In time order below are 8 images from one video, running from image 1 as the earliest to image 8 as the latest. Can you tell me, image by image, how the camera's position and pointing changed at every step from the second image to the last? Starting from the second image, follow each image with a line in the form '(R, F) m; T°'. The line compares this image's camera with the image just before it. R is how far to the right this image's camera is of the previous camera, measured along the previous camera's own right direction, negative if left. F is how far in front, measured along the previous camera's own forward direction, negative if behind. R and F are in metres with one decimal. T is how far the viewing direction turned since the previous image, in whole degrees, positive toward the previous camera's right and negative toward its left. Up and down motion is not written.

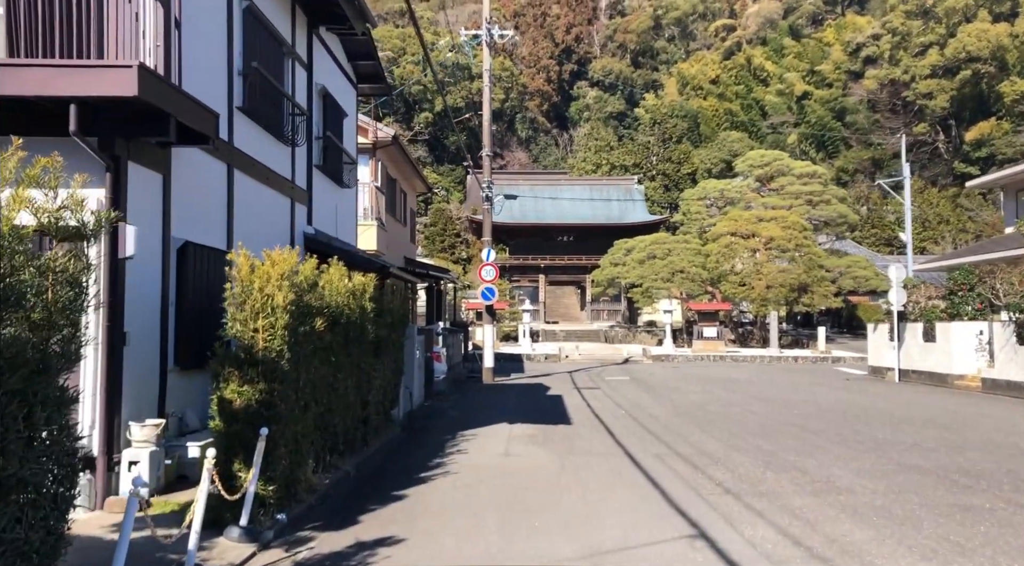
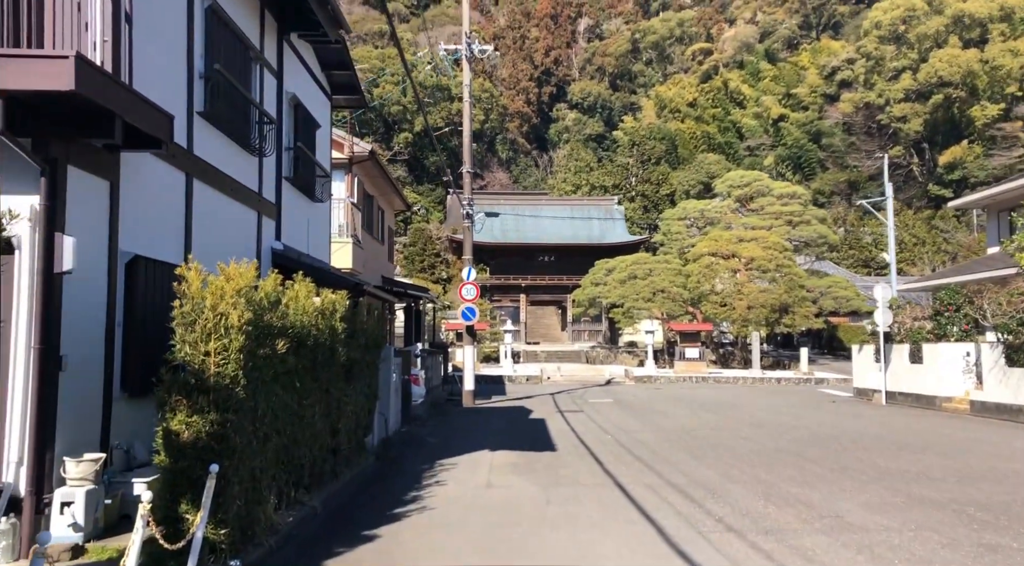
(0.0, +0.6) m; +1°
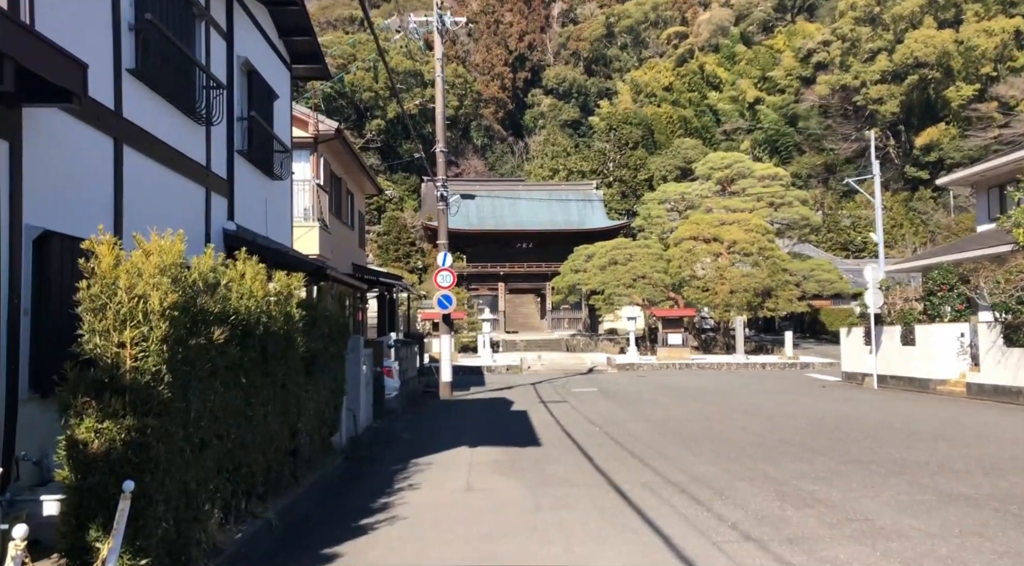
(0.0, +0.9) m; +2°
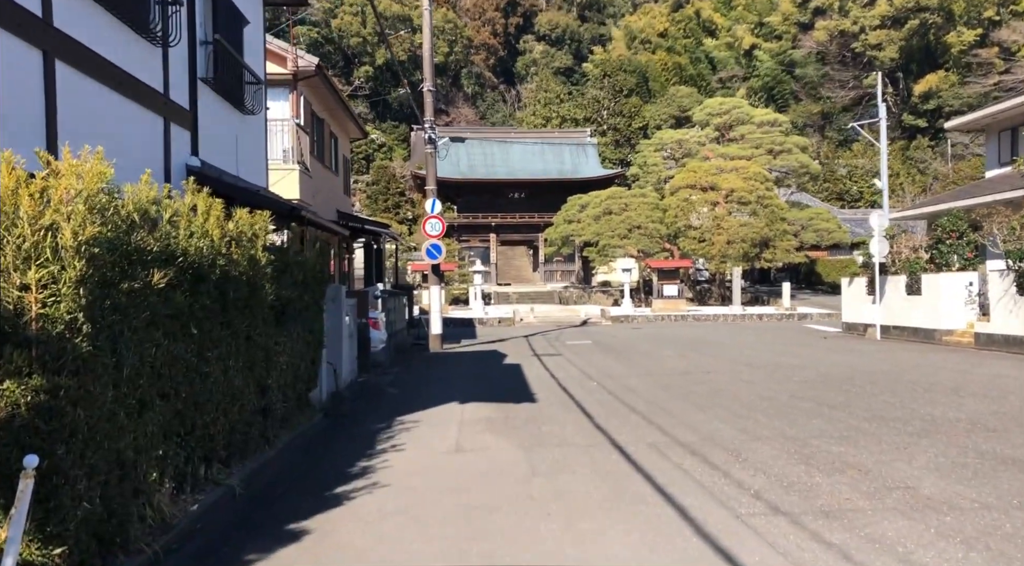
(0.0, +0.8) m; +1°
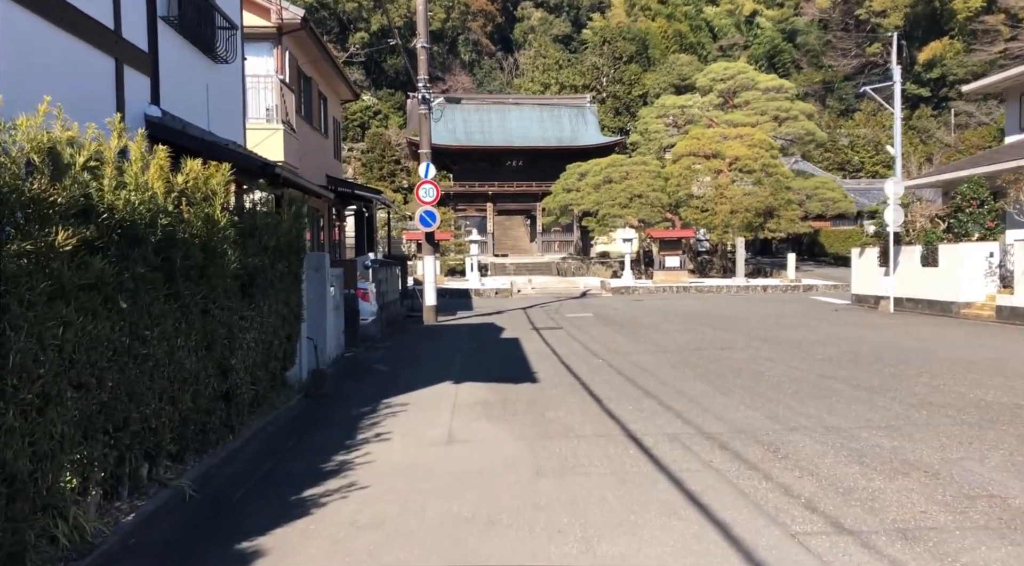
(0.0, +1.0) m; 0°
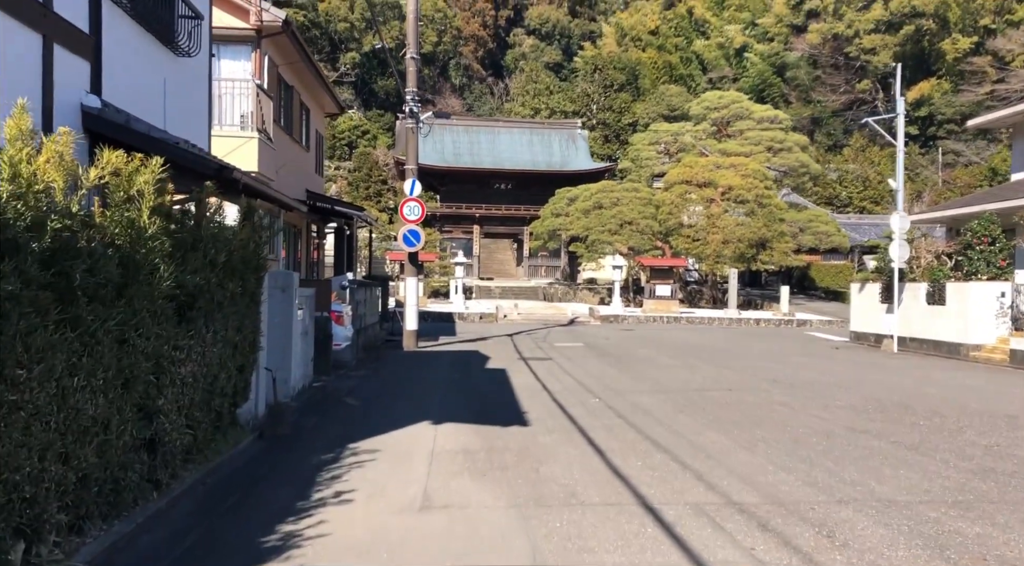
(-0.1, +1.1) m; +1°
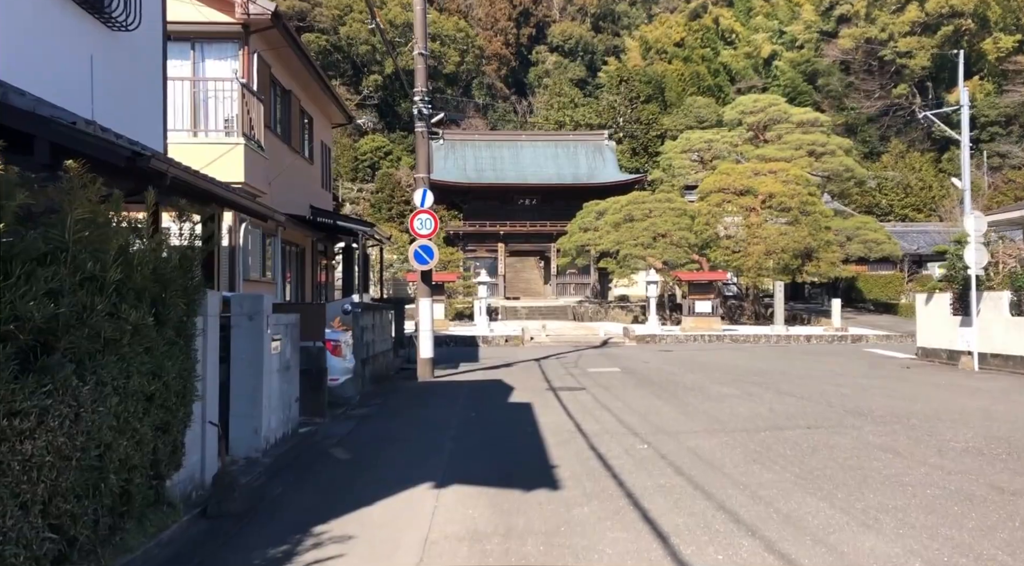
(+0.1, +1.9) m; -2°
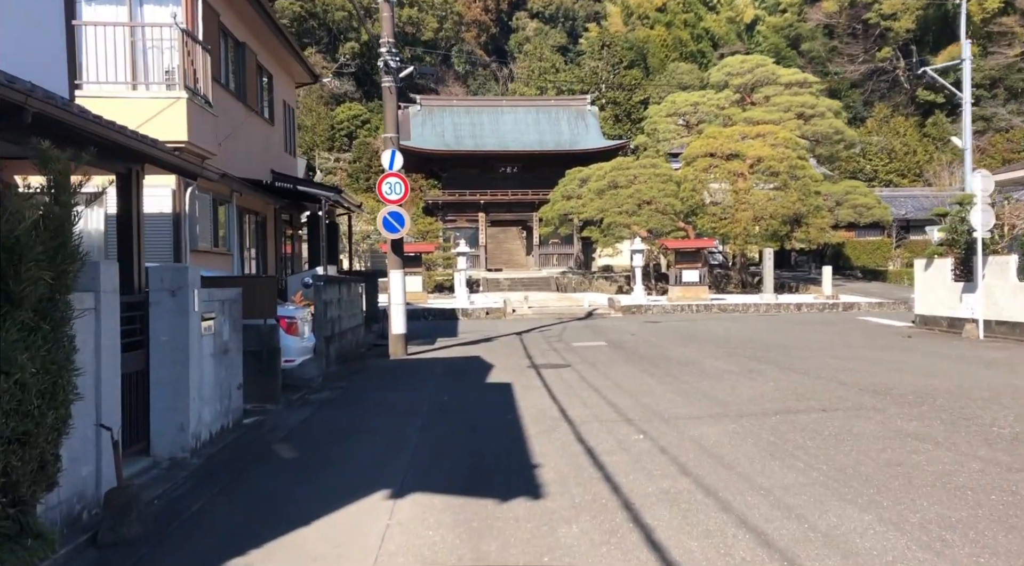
(+0.1, +1.2) m; +1°
